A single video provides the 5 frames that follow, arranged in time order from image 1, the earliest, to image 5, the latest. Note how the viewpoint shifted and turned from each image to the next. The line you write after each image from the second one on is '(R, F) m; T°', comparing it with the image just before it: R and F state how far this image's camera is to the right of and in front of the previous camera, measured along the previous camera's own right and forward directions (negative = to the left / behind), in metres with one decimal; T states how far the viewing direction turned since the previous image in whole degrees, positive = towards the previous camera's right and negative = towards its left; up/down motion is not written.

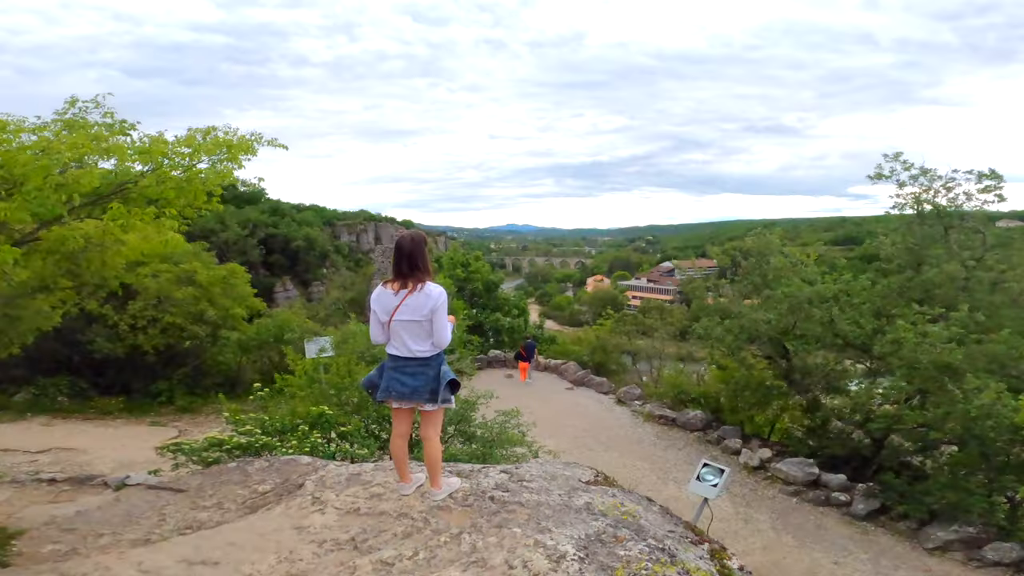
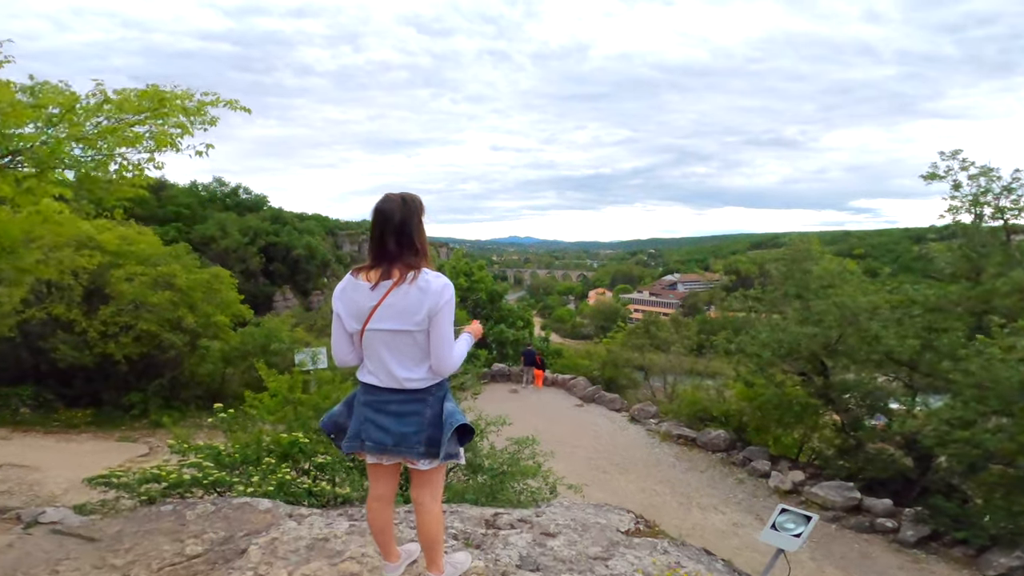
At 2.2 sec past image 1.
(-0.1, +1.0) m; 0°
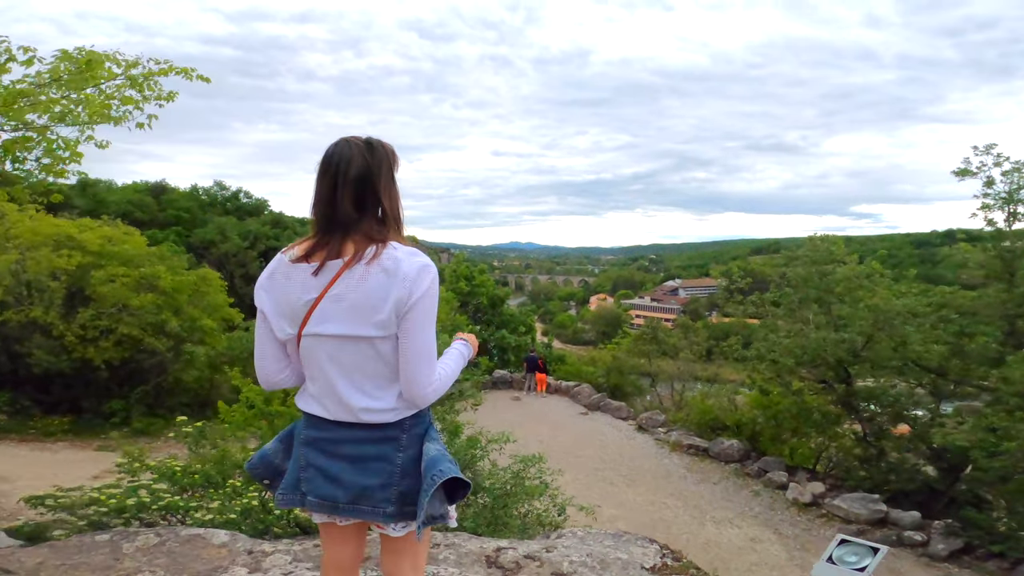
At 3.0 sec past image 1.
(0.0, +0.6) m; 0°
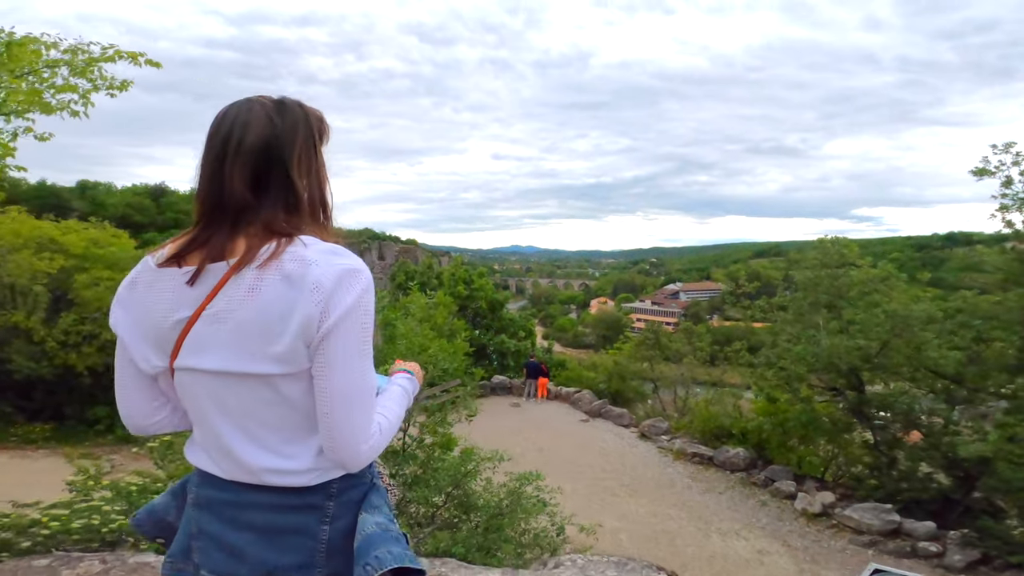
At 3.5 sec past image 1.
(0.0, +0.4) m; 0°
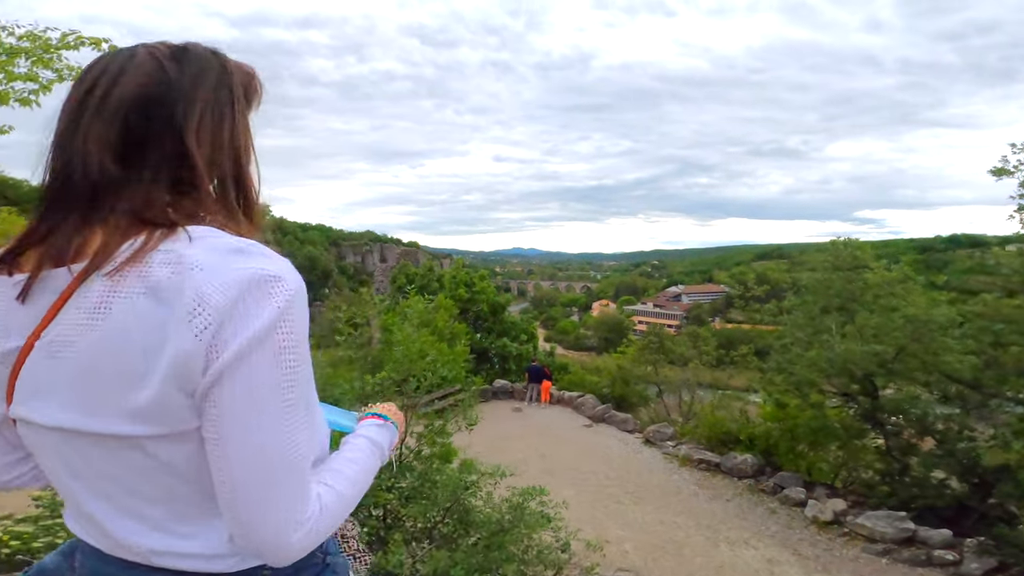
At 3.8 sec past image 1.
(0.0, +0.3) m; 0°
